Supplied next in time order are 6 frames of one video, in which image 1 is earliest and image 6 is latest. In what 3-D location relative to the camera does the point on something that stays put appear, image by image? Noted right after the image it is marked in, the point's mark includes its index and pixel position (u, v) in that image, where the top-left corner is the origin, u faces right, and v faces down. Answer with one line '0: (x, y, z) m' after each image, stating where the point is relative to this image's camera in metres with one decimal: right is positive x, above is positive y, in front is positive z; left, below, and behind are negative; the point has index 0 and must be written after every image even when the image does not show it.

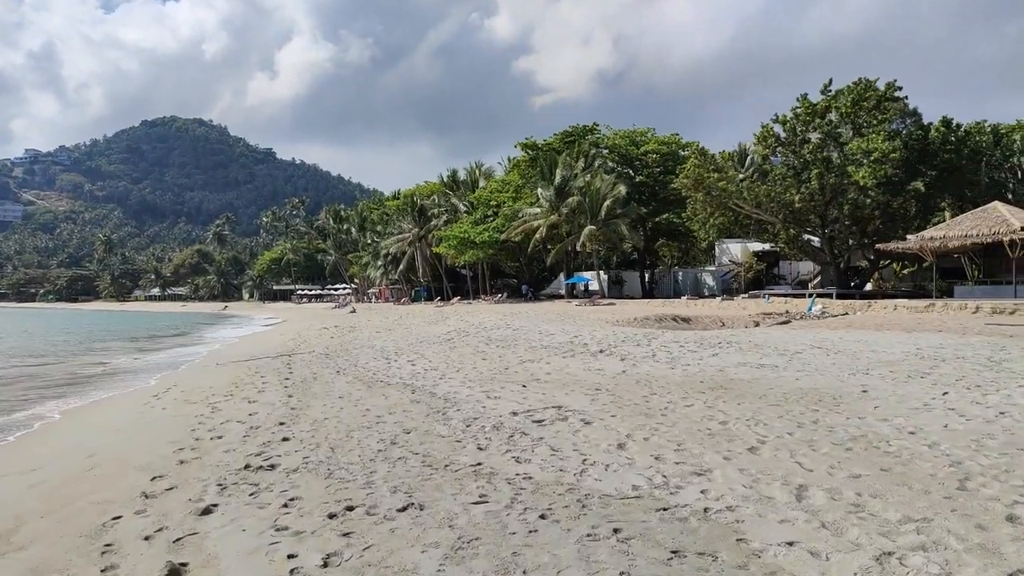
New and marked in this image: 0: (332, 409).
0: (-1.7, -1.1, +6.8) m
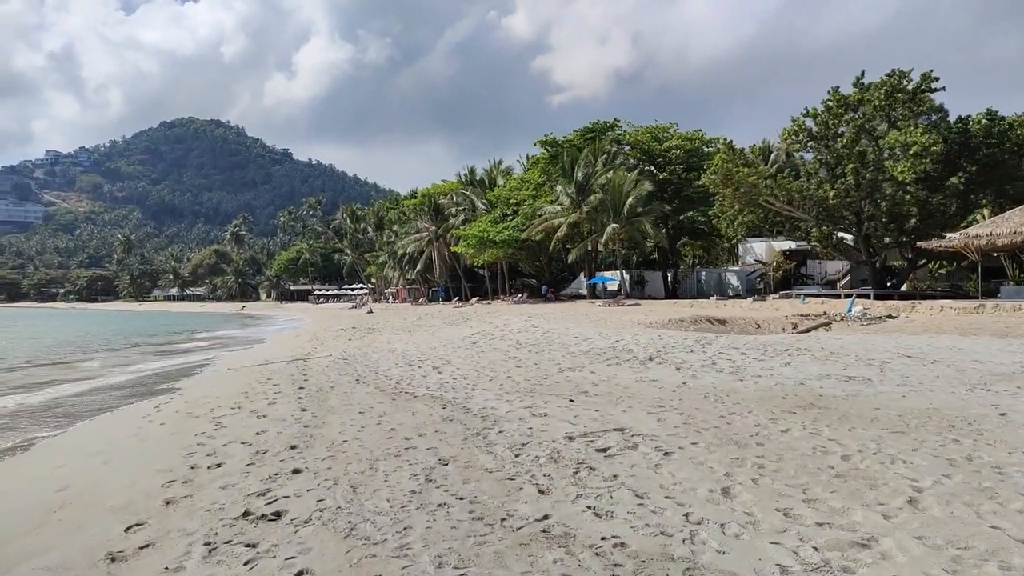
0: (-1.3, -1.1, +5.8) m
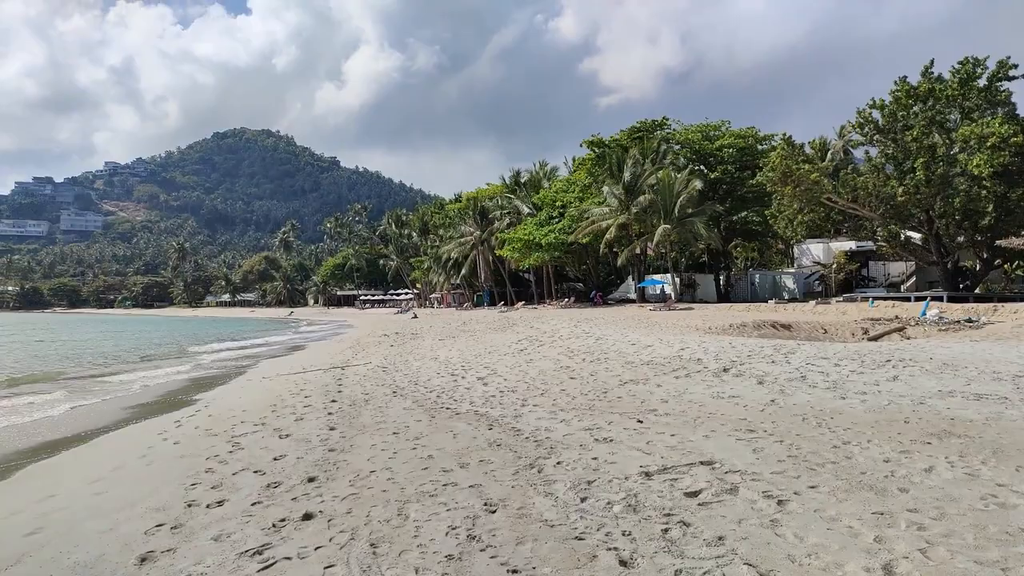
0: (-0.9, -1.2, +5.0) m
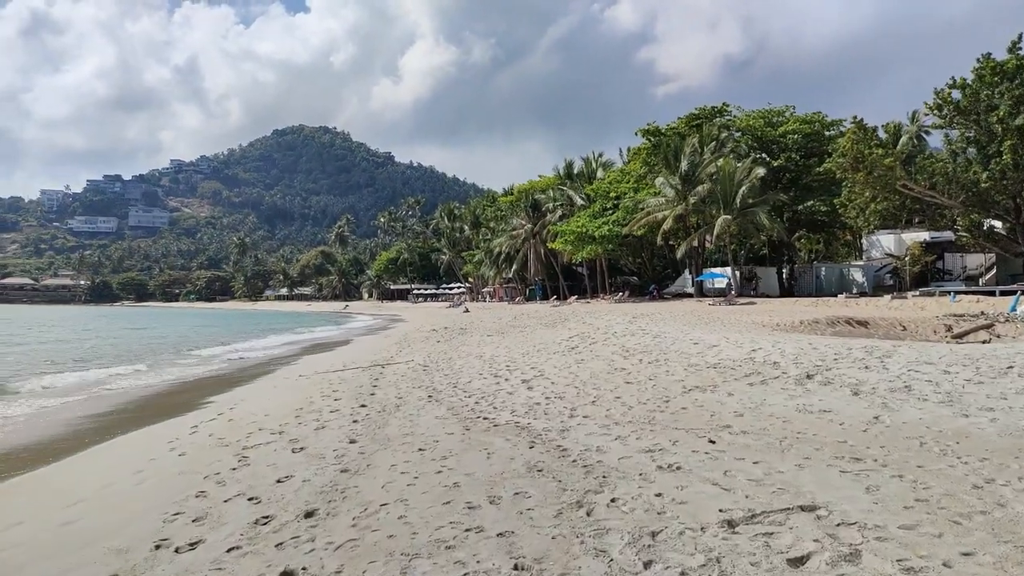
0: (-0.6, -1.1, +4.1) m
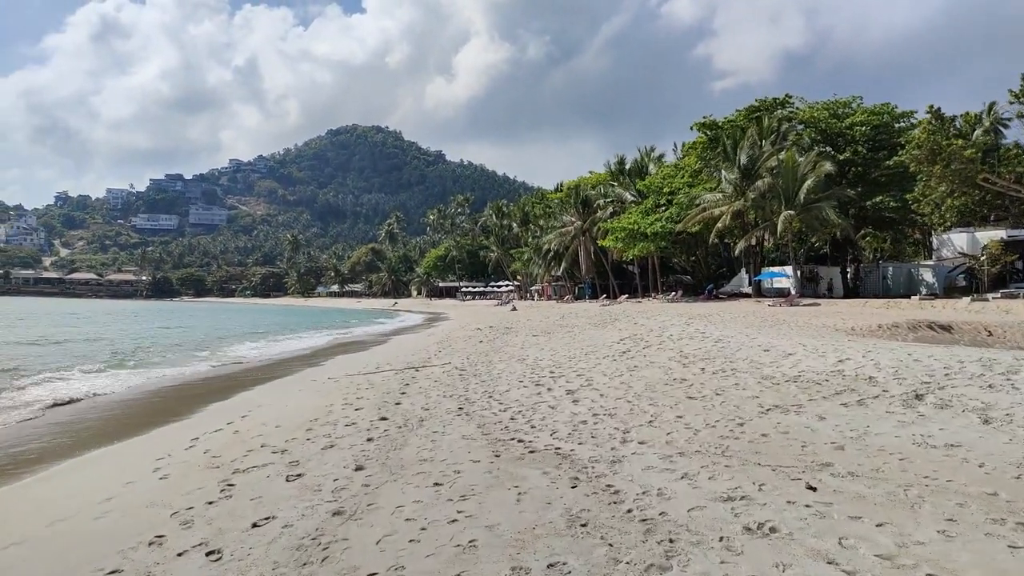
0: (-0.5, -1.1, +3.2) m
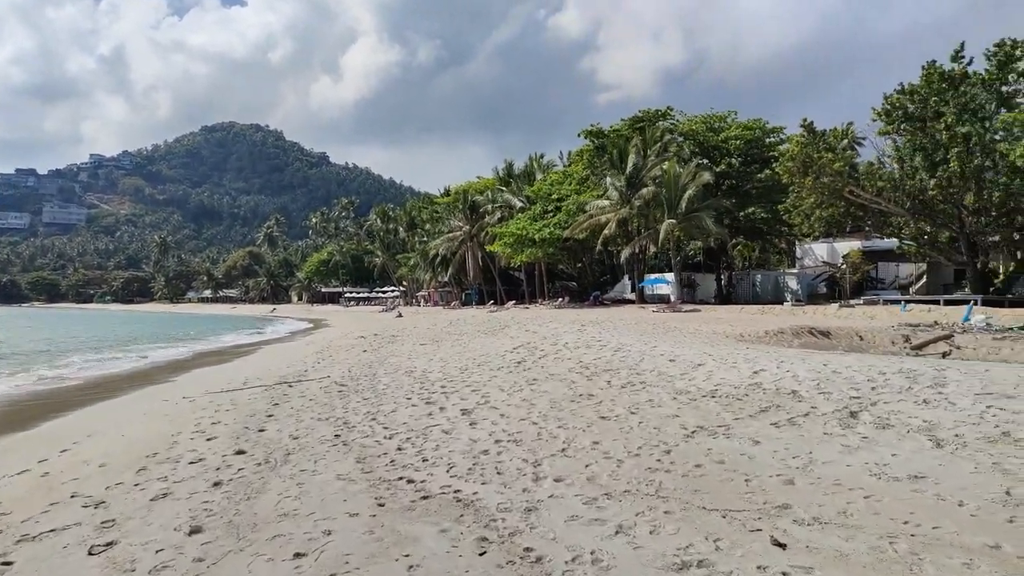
0: (-0.8, -1.1, +2.2) m
